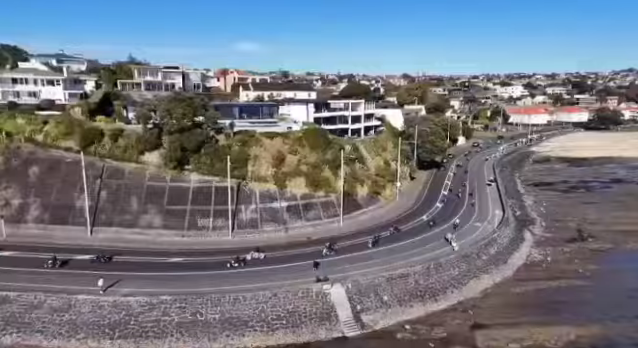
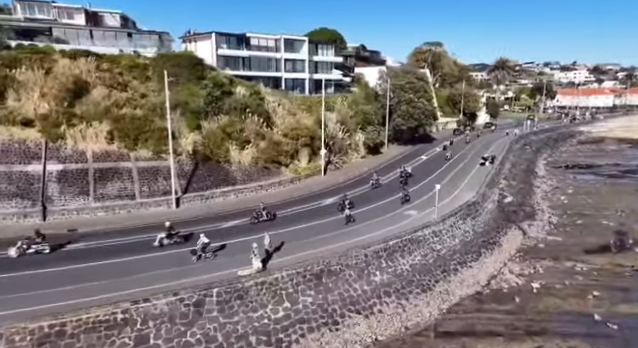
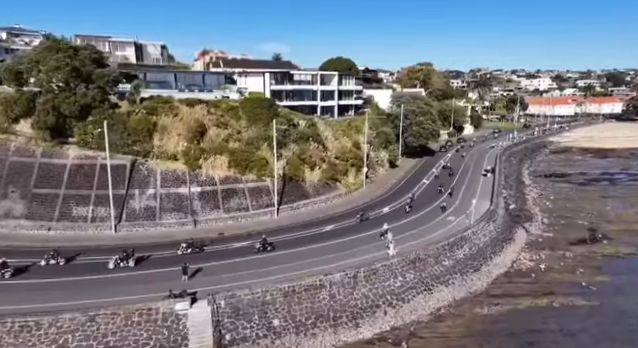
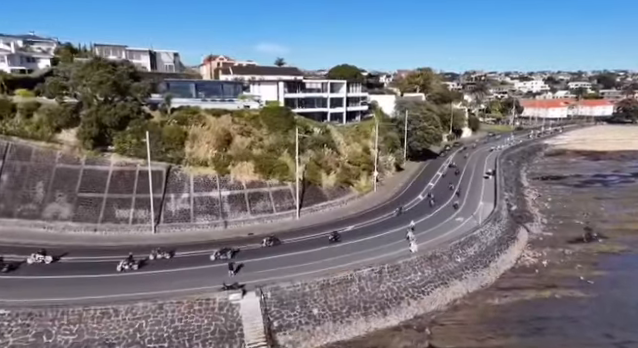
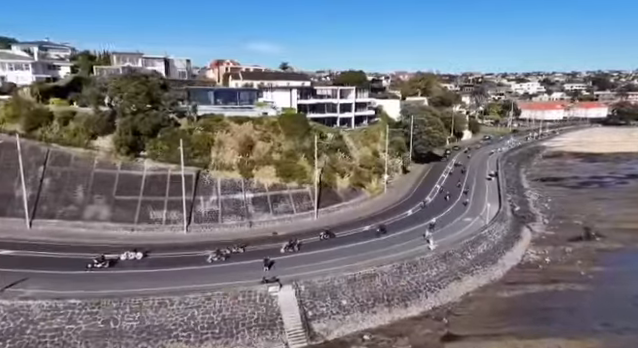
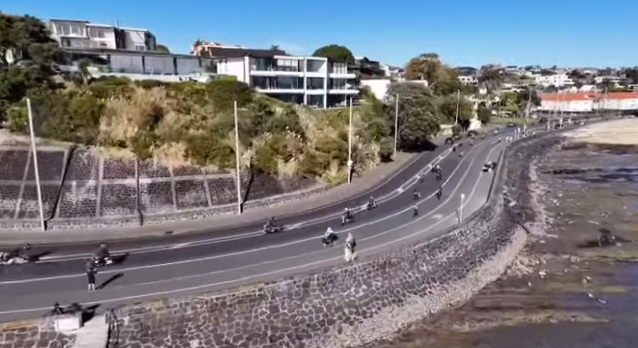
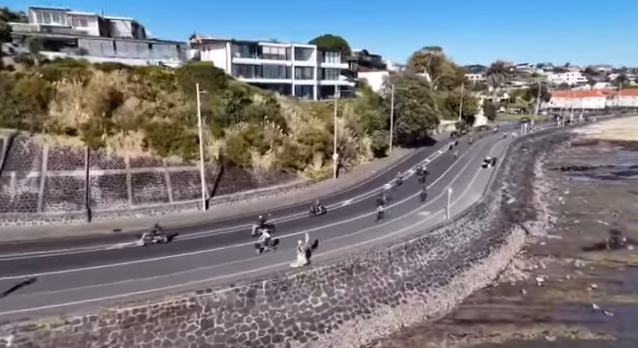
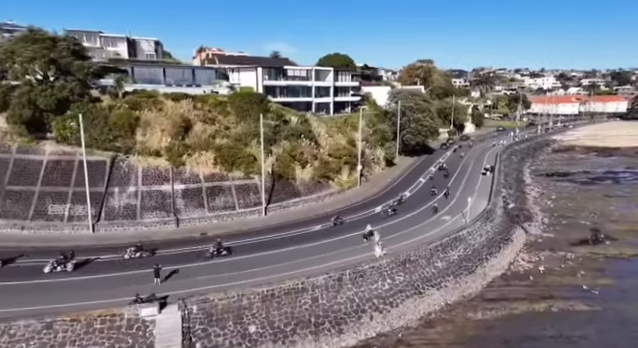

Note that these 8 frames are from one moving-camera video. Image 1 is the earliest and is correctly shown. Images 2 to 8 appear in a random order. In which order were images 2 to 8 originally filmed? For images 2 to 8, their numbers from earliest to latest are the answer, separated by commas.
5, 4, 3, 8, 6, 7, 2
